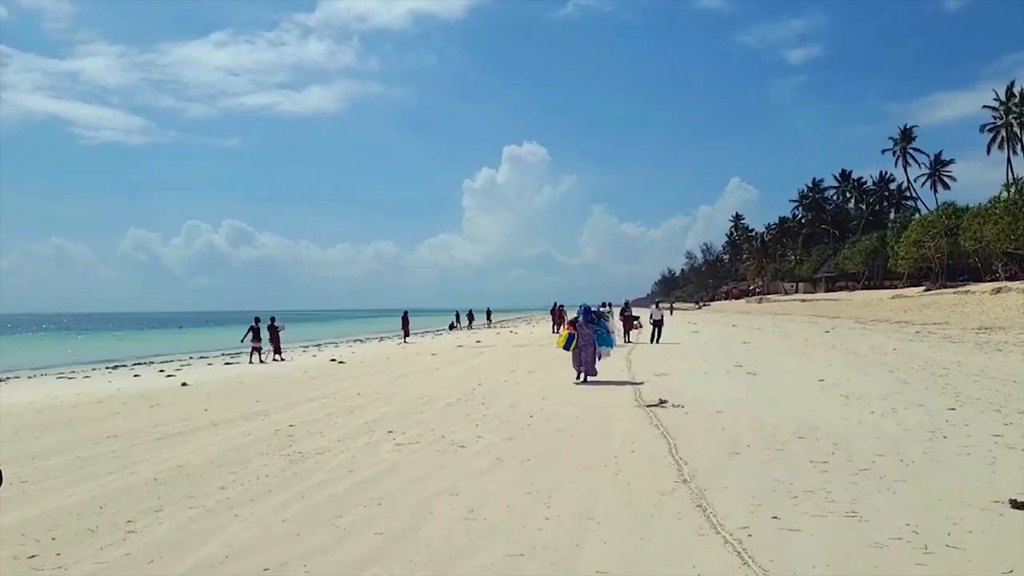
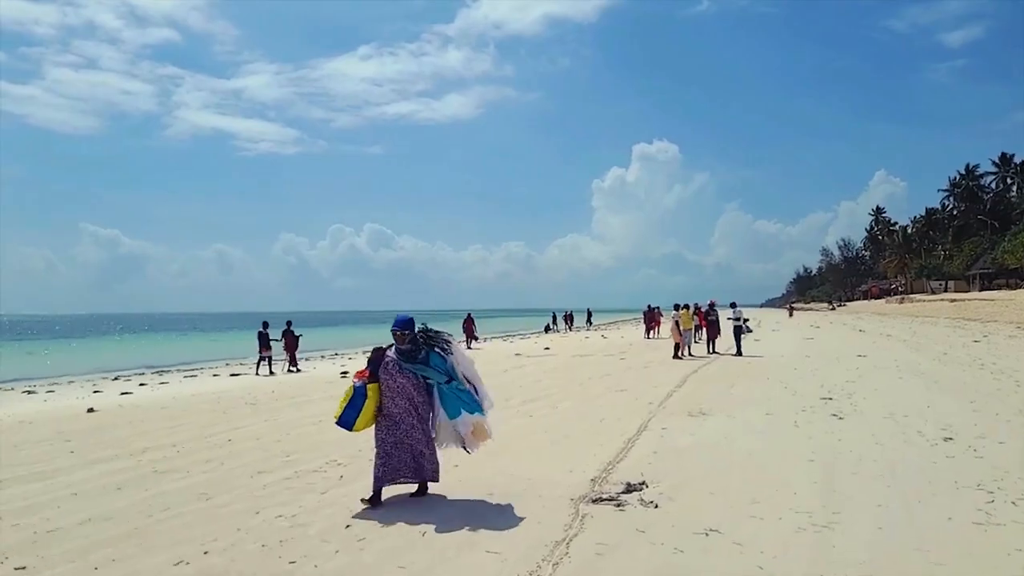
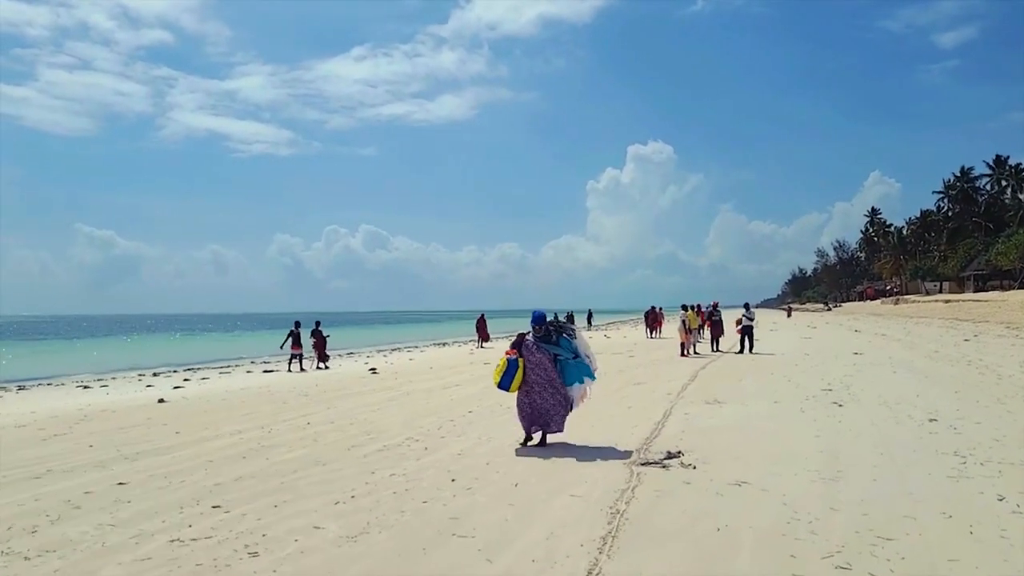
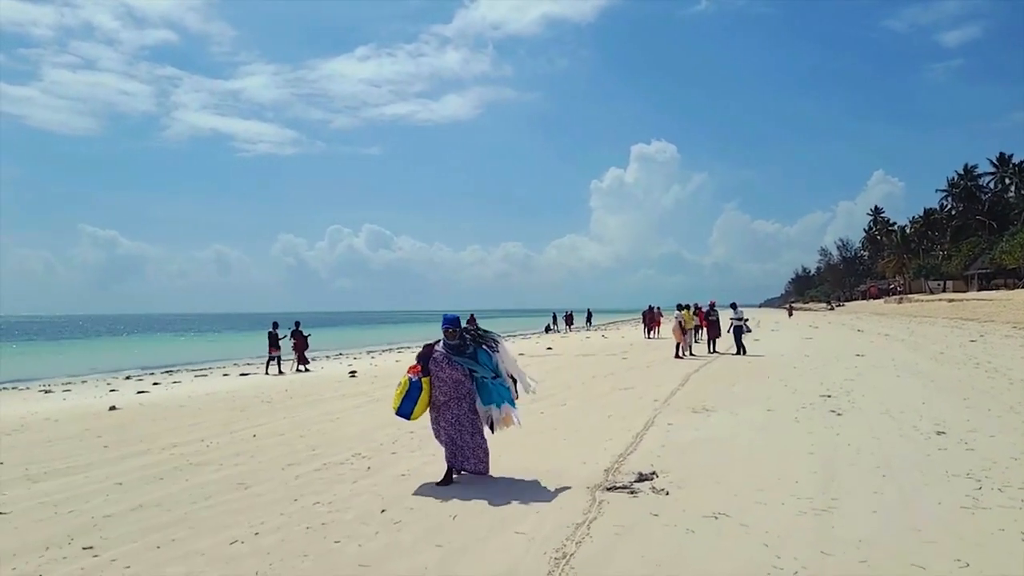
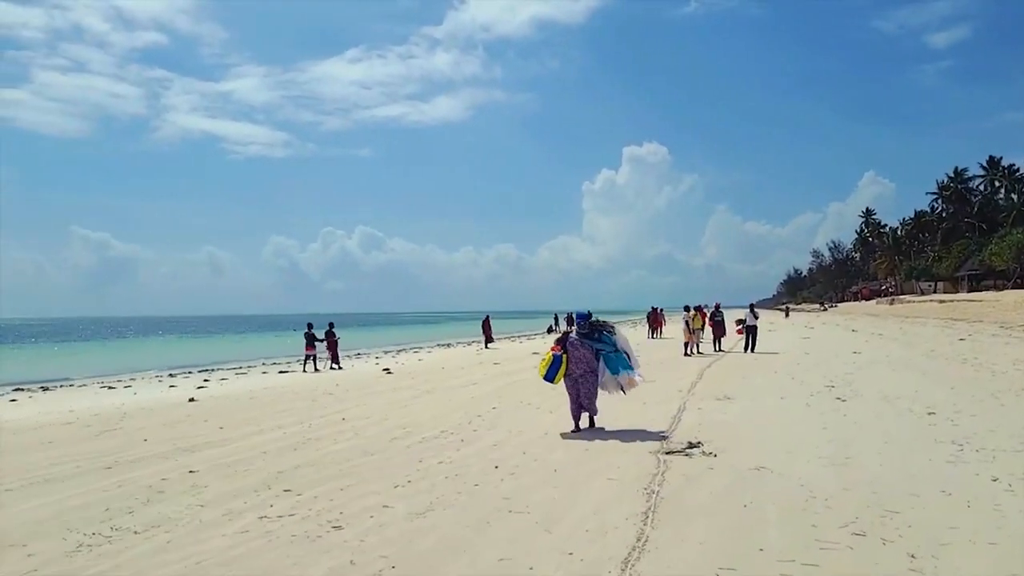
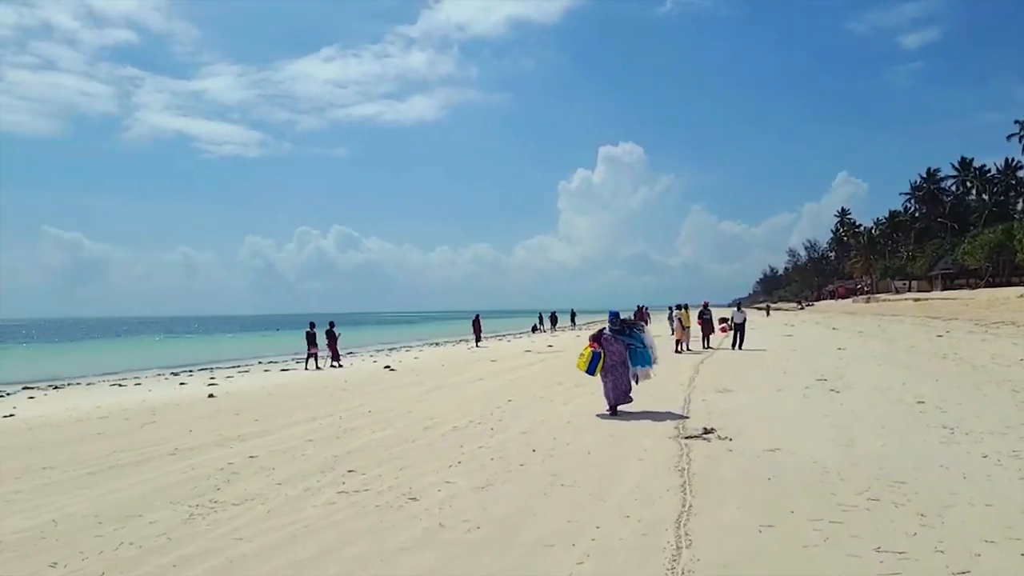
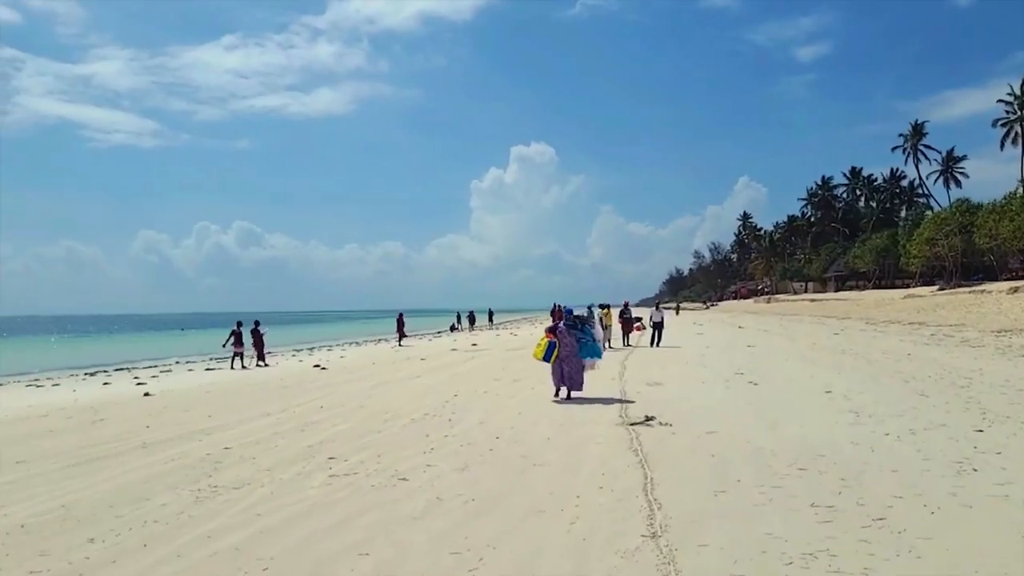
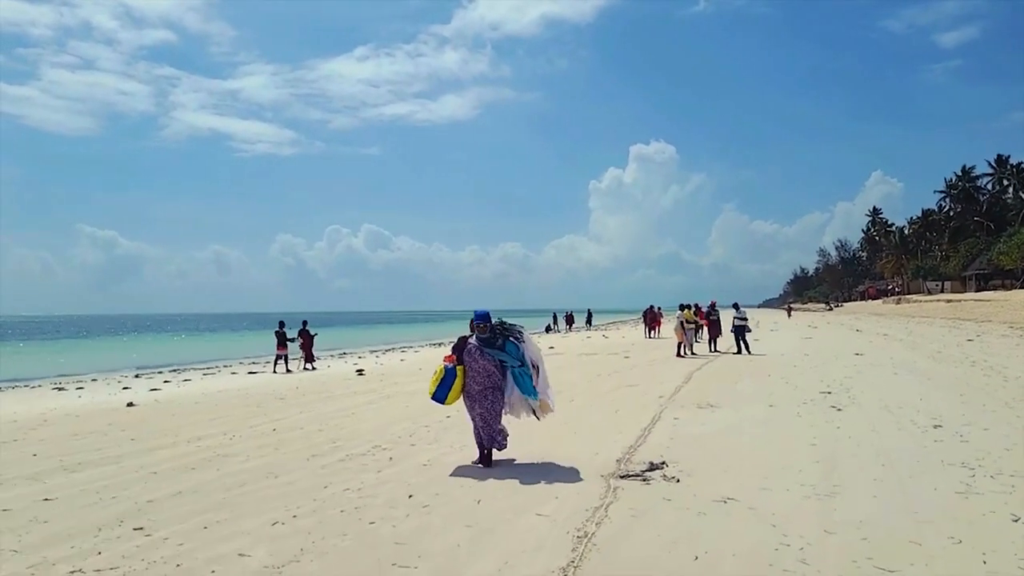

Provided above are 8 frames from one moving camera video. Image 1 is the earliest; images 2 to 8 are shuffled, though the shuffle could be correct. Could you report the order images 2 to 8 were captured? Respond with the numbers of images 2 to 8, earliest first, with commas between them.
7, 6, 5, 3, 8, 4, 2
